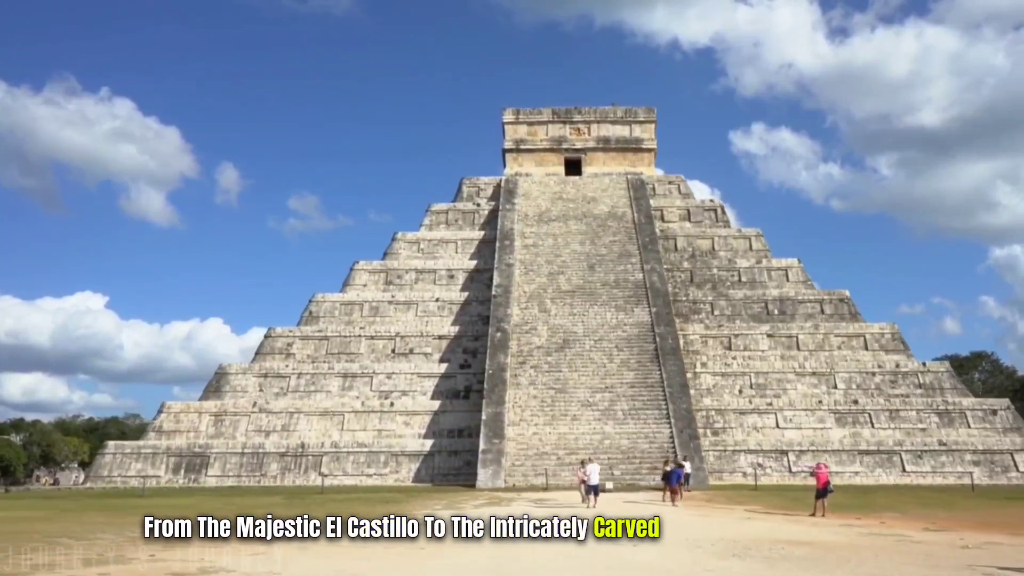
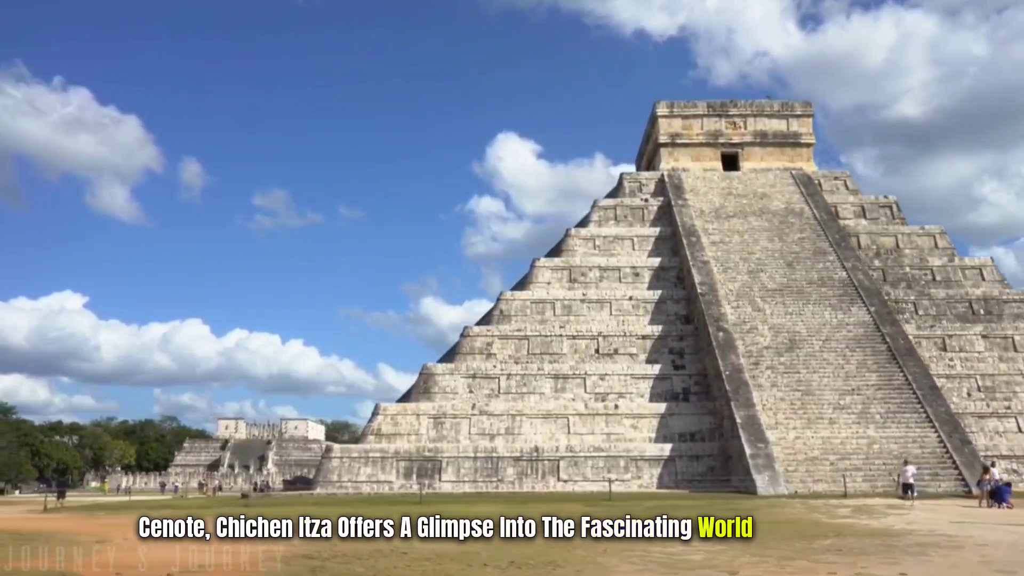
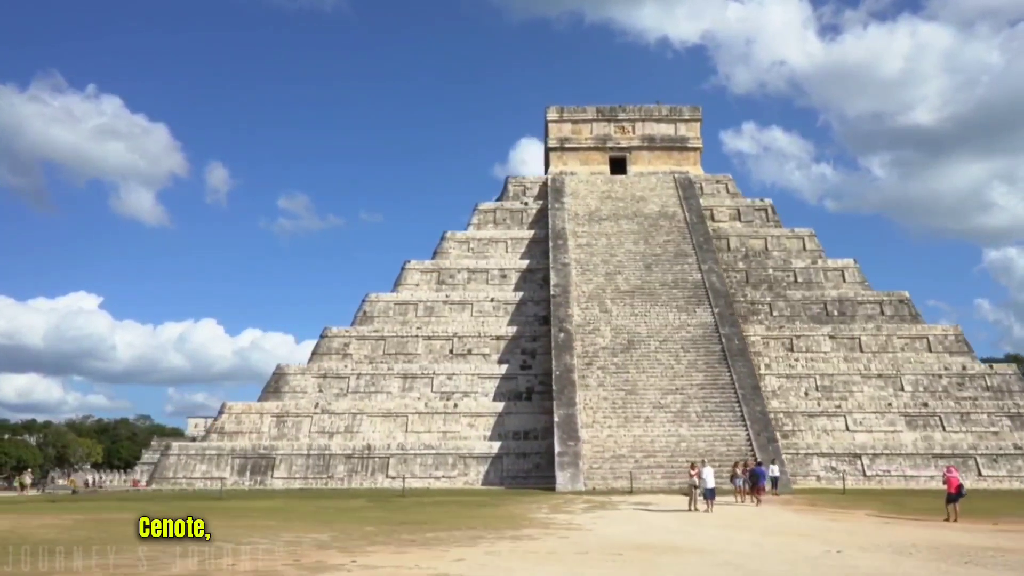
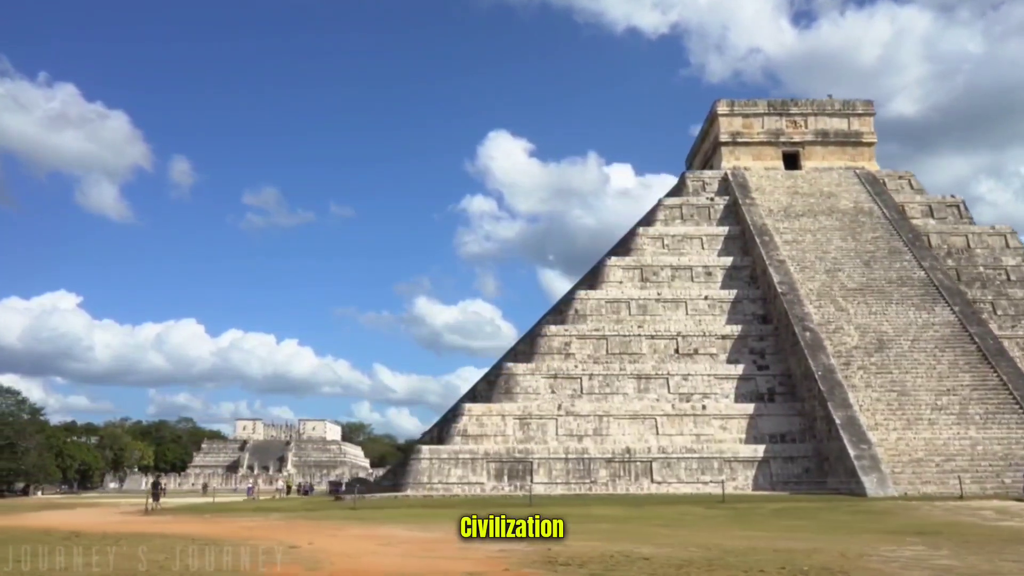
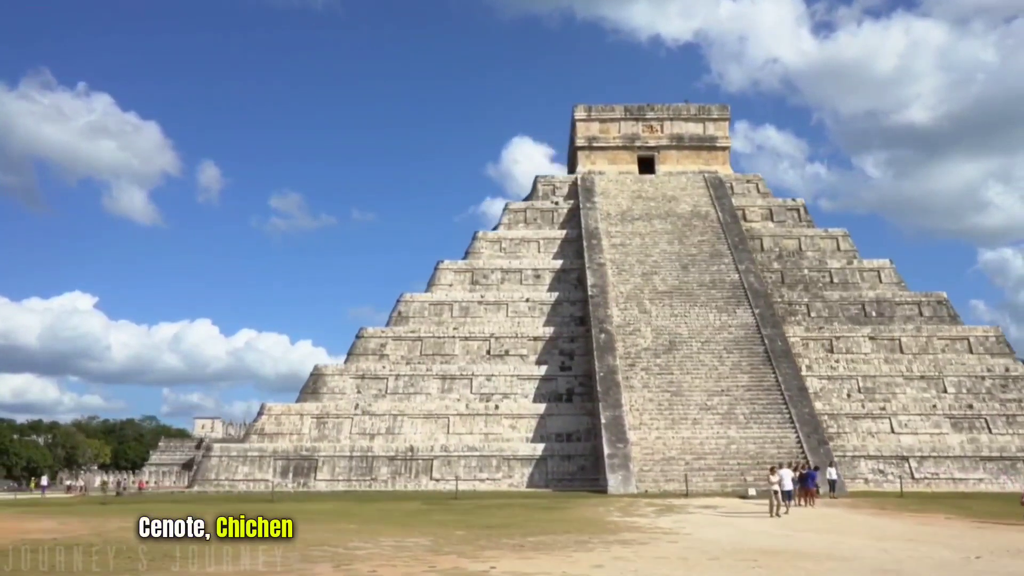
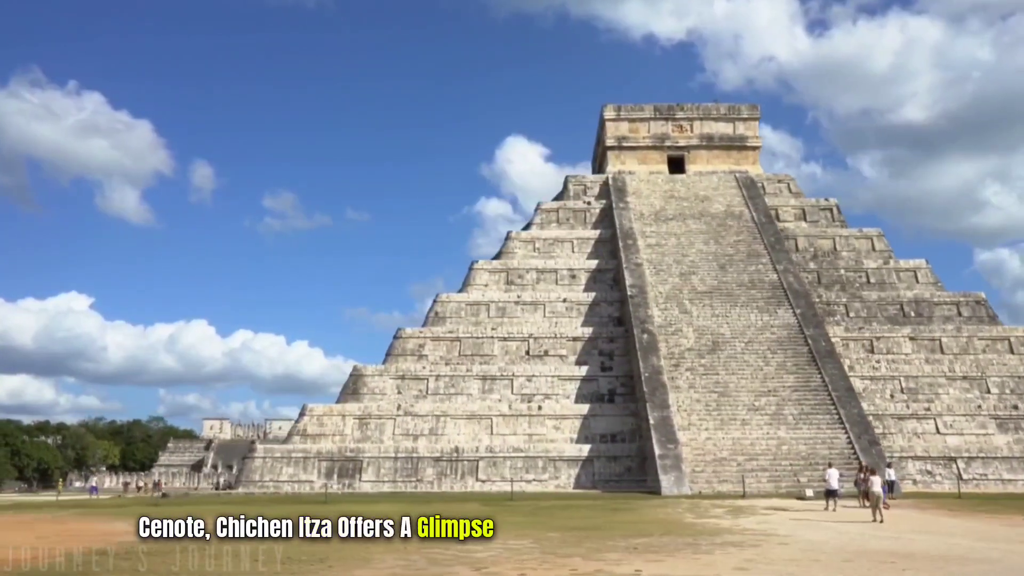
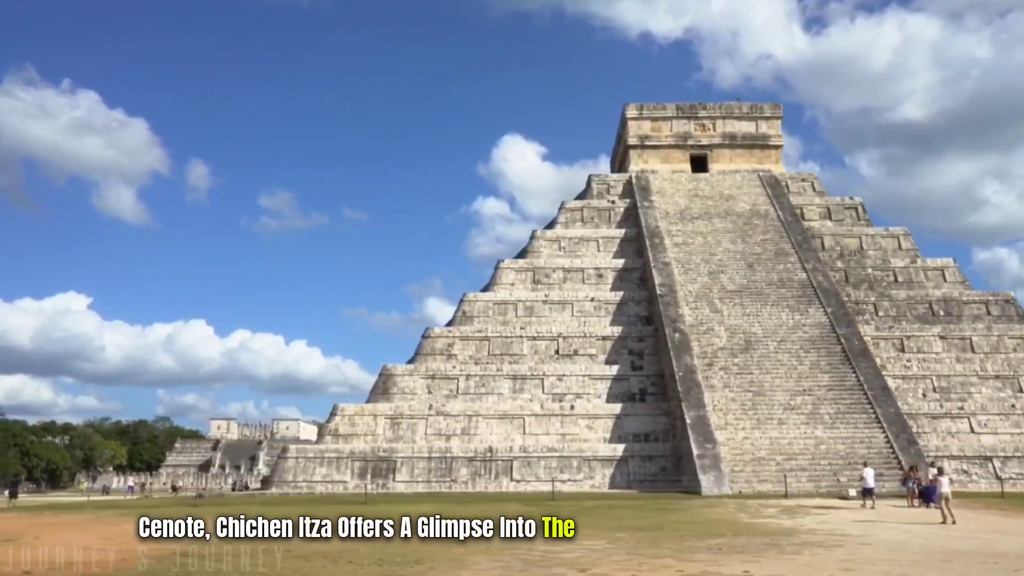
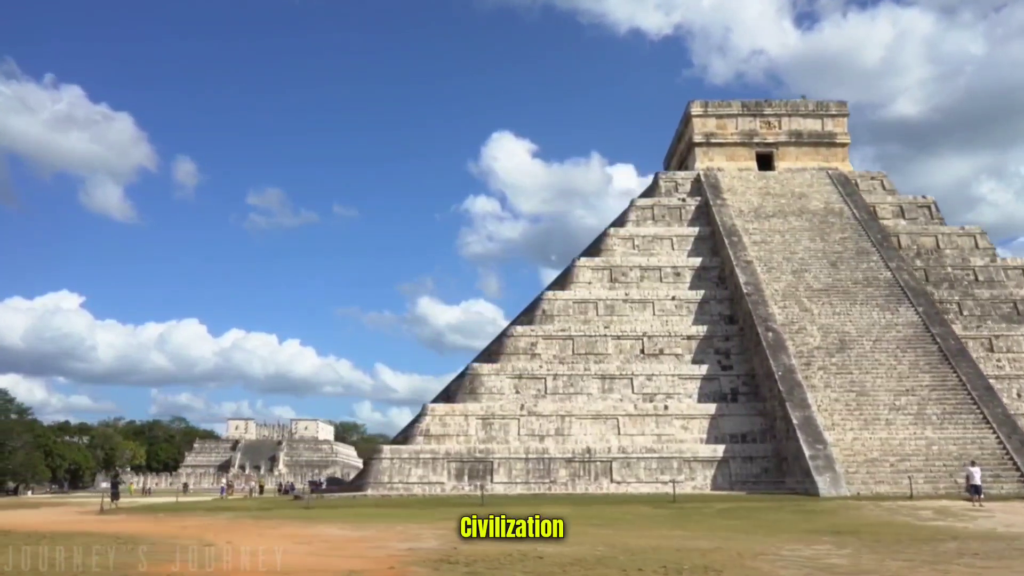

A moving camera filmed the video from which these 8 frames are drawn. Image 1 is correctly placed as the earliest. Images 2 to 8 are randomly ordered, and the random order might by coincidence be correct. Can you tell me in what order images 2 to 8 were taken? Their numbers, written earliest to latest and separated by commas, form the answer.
3, 5, 6, 7, 2, 8, 4
